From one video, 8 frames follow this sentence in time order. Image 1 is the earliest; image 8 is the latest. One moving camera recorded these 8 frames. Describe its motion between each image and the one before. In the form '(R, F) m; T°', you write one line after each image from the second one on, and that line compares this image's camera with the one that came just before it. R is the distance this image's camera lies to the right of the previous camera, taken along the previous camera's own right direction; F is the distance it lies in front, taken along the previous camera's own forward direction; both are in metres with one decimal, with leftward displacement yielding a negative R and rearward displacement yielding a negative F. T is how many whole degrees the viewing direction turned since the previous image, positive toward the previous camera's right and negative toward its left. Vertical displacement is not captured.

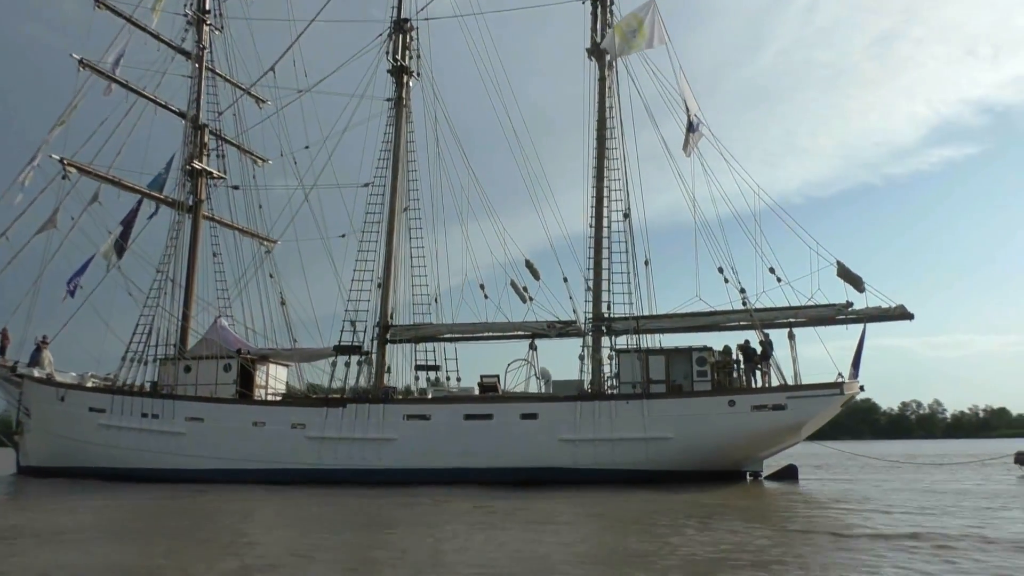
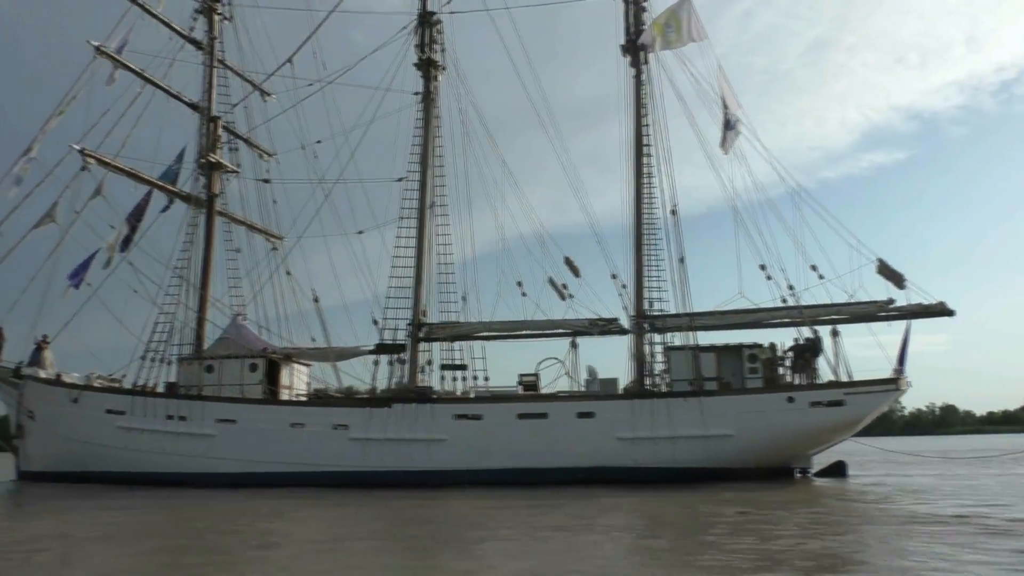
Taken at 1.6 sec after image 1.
(-0.5, +0.3) m; +1°
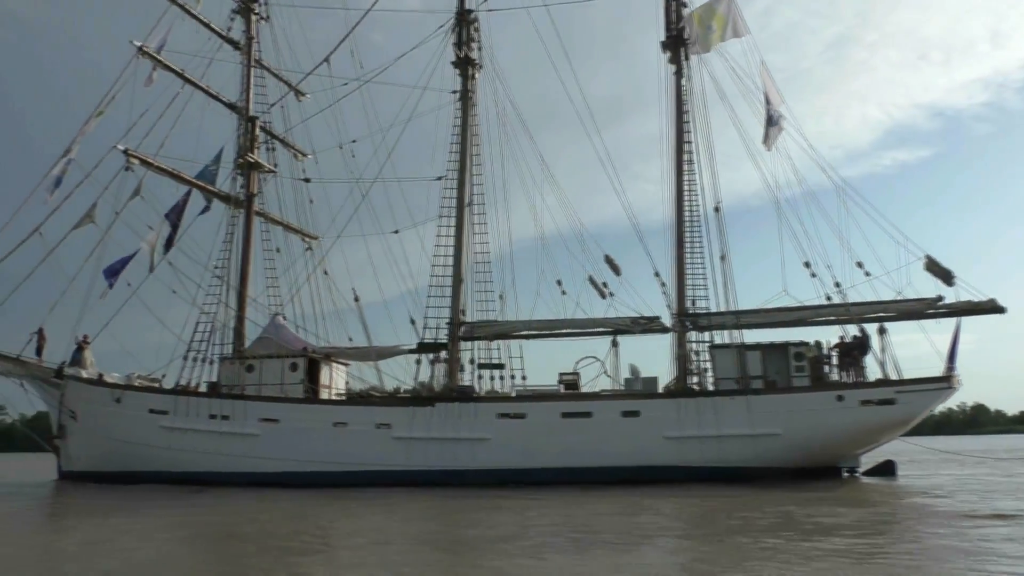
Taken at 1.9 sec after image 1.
(-0.2, 0.0) m; -1°
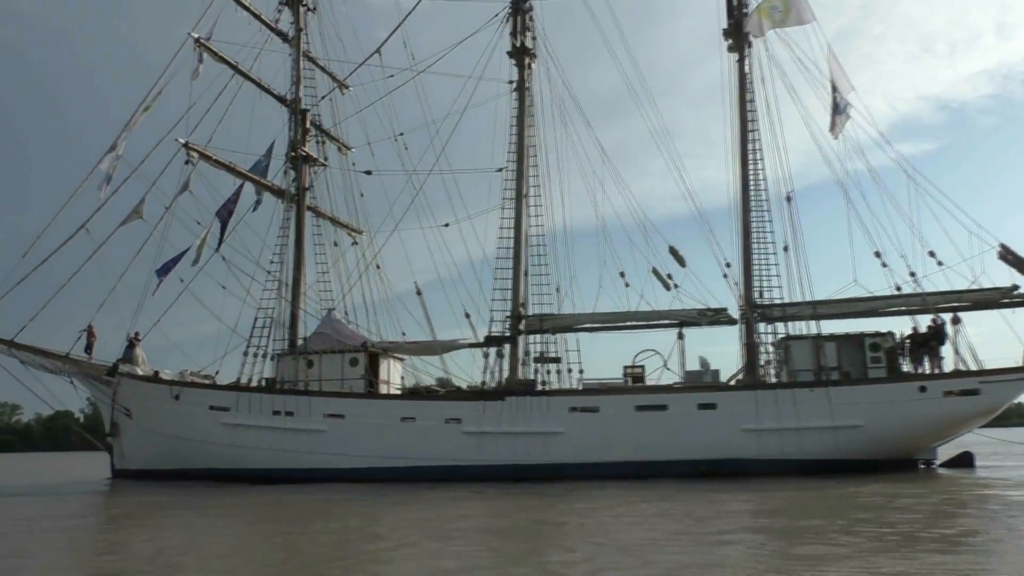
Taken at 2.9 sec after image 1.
(-0.5, +0.1) m; 0°
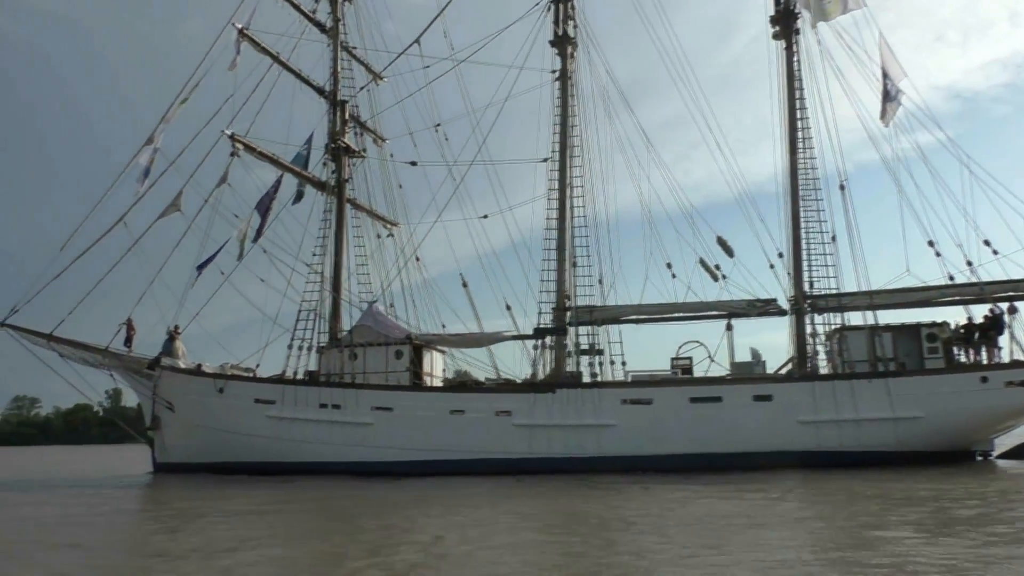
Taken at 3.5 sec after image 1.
(-0.3, +0.1) m; -1°
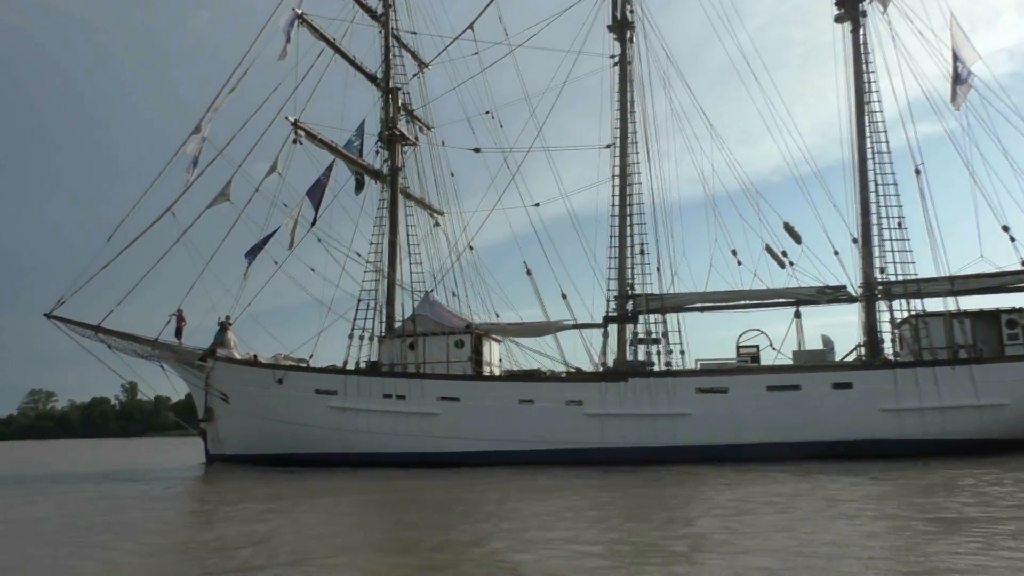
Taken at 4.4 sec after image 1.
(-0.5, +0.1) m; 0°
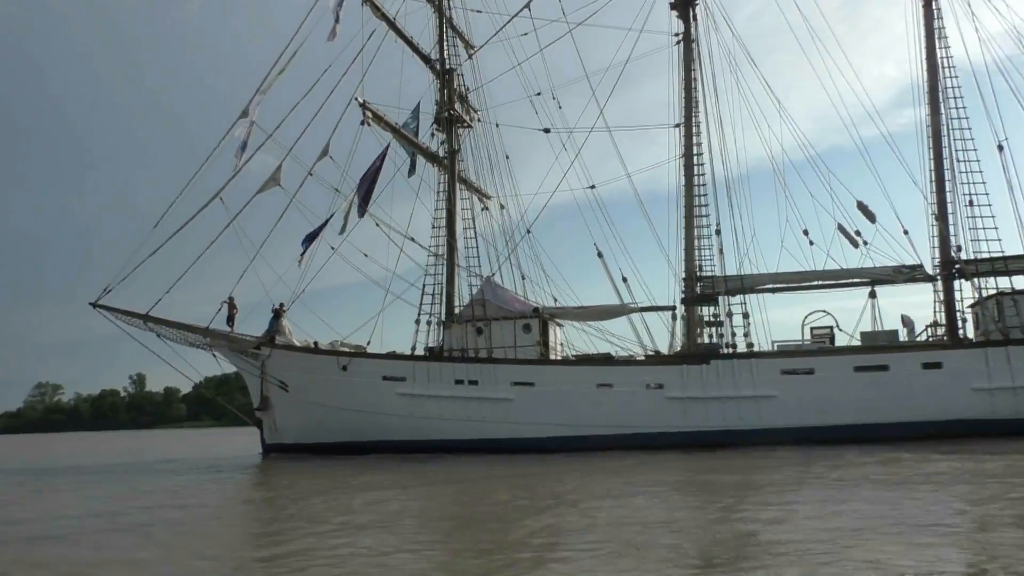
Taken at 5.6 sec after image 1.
(-0.6, +0.1) m; 0°
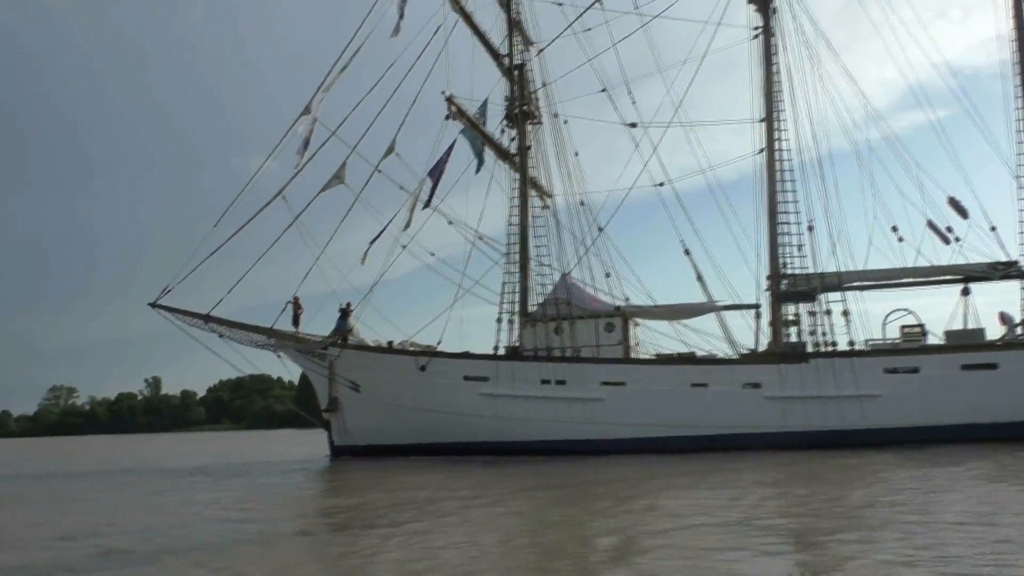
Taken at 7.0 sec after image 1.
(-0.7, +0.2) m; 0°
